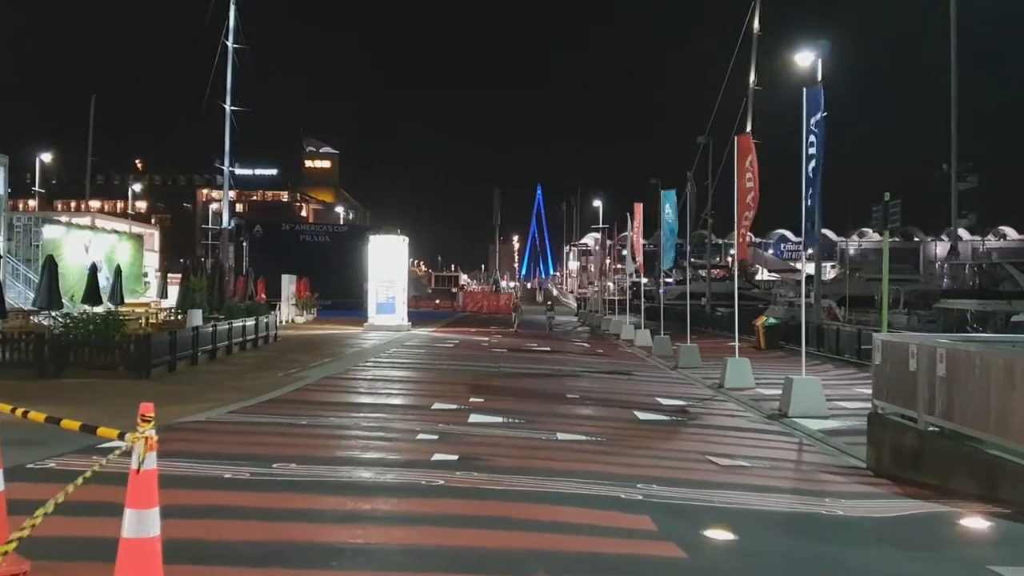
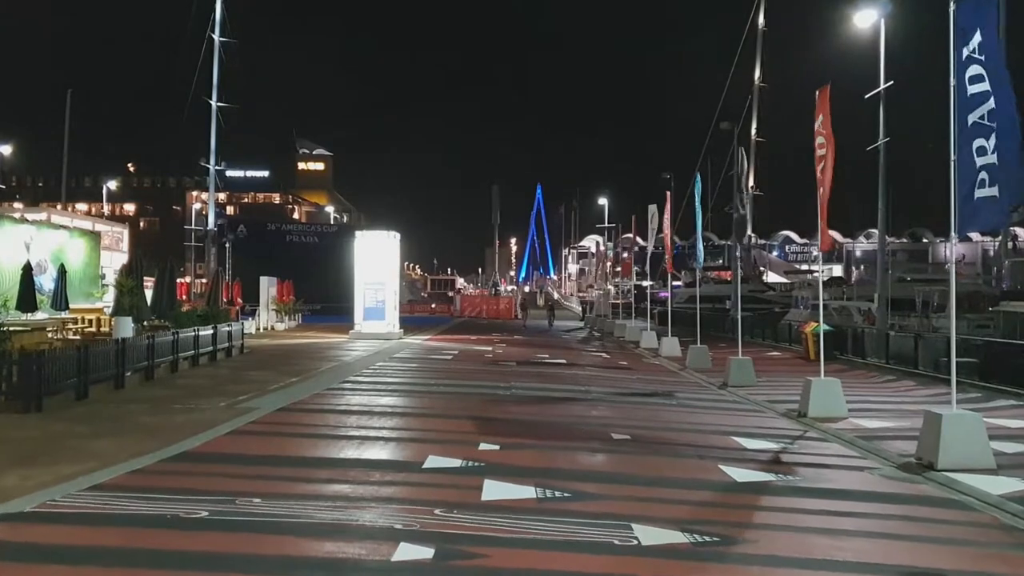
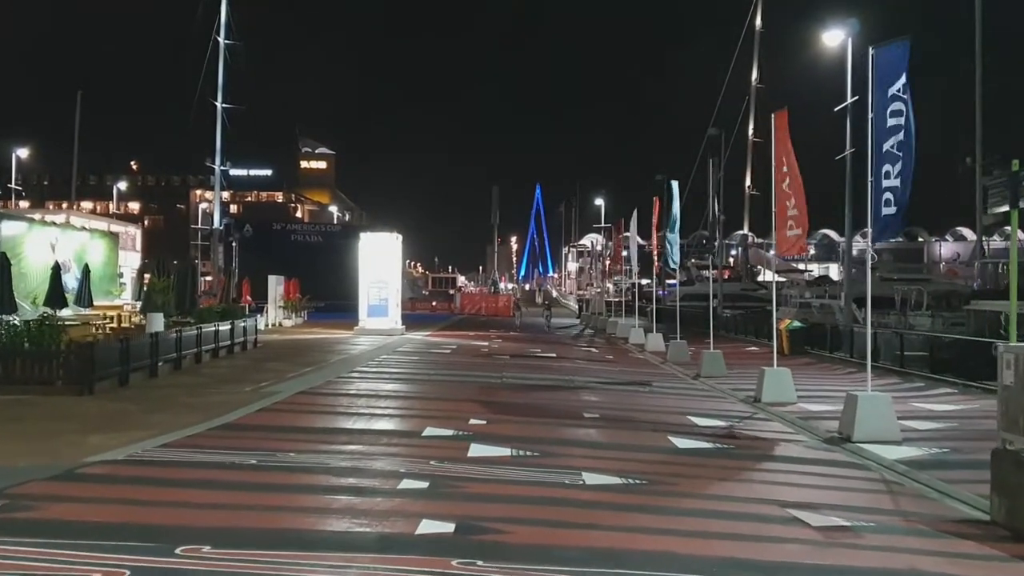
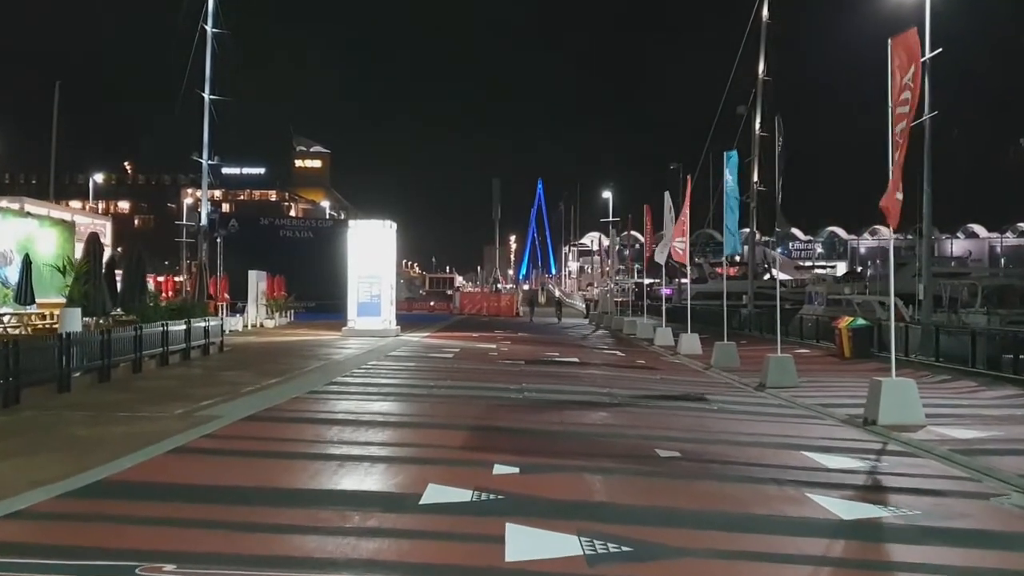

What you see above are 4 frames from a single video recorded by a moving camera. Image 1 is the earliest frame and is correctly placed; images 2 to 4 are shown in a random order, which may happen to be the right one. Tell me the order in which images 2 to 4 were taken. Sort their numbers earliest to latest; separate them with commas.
3, 2, 4
